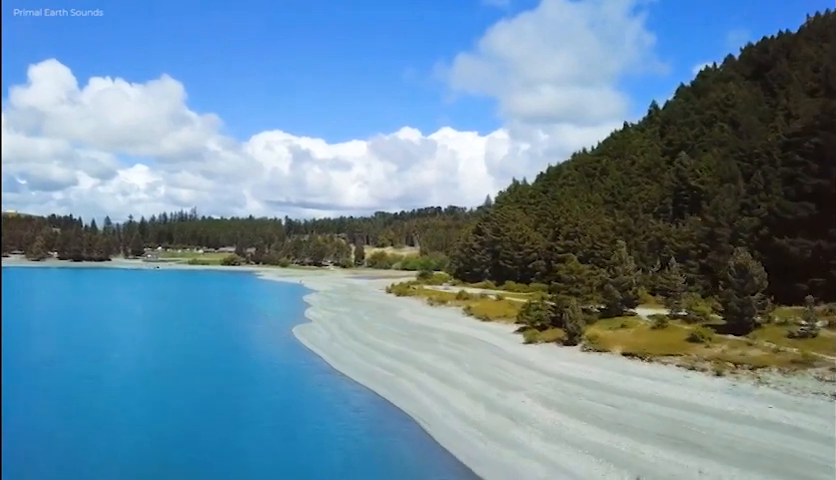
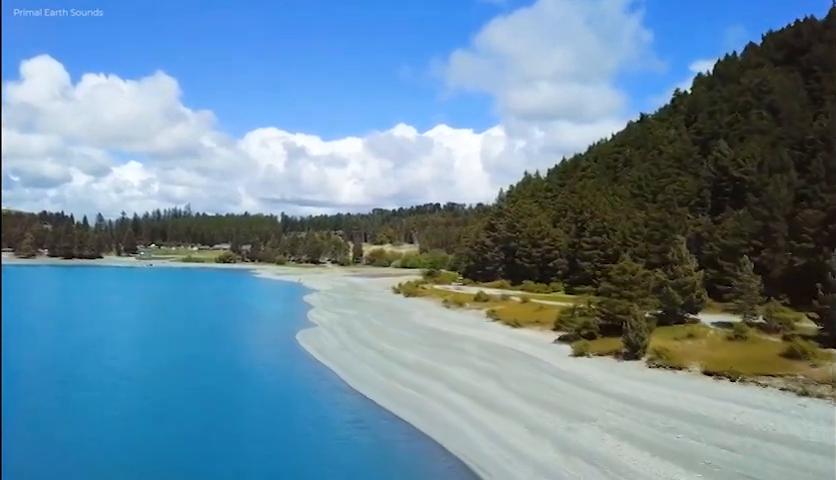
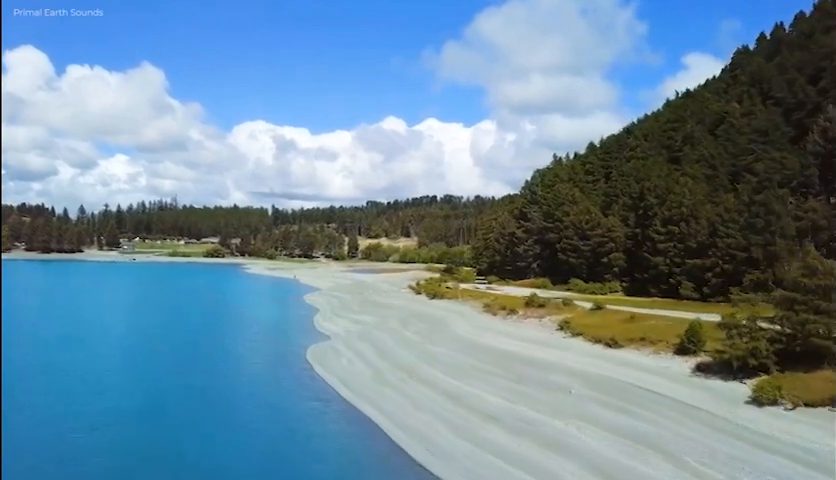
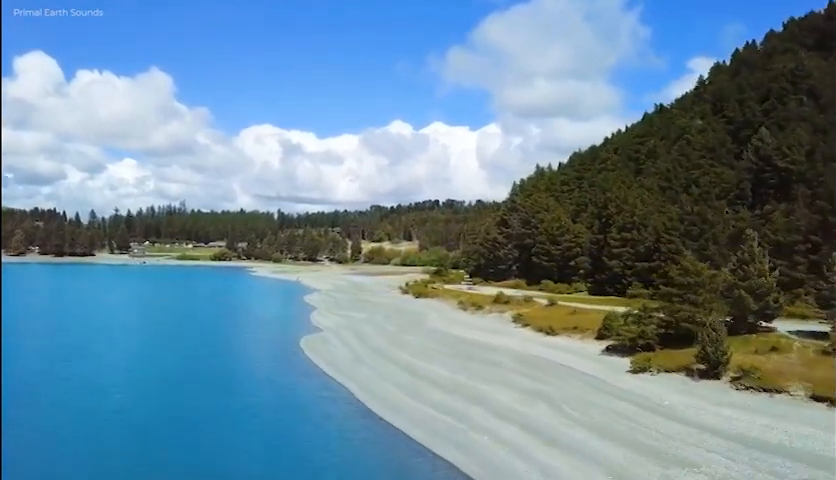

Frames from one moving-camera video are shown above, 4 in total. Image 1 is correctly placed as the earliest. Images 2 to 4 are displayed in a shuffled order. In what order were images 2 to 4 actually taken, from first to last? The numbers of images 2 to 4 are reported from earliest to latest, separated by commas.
2, 4, 3
